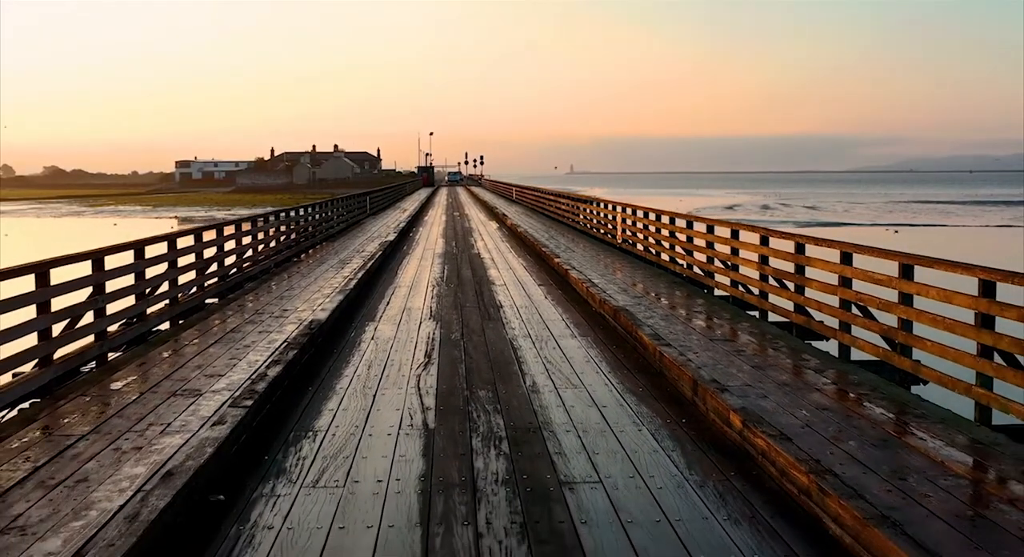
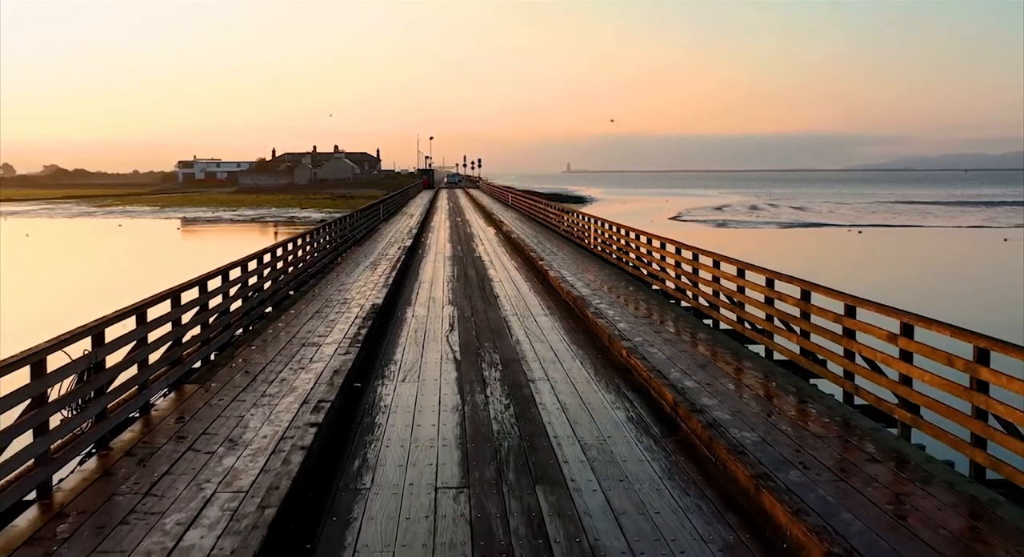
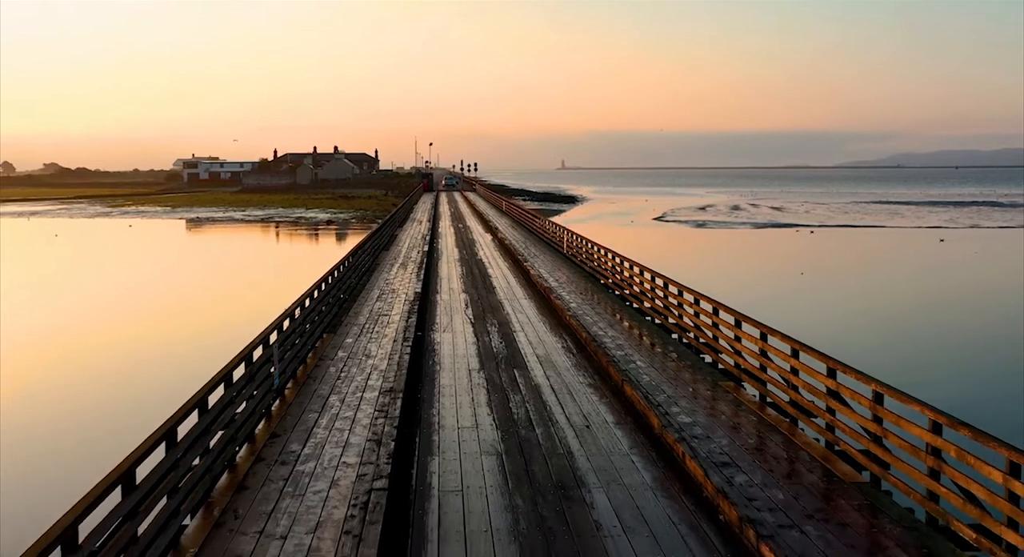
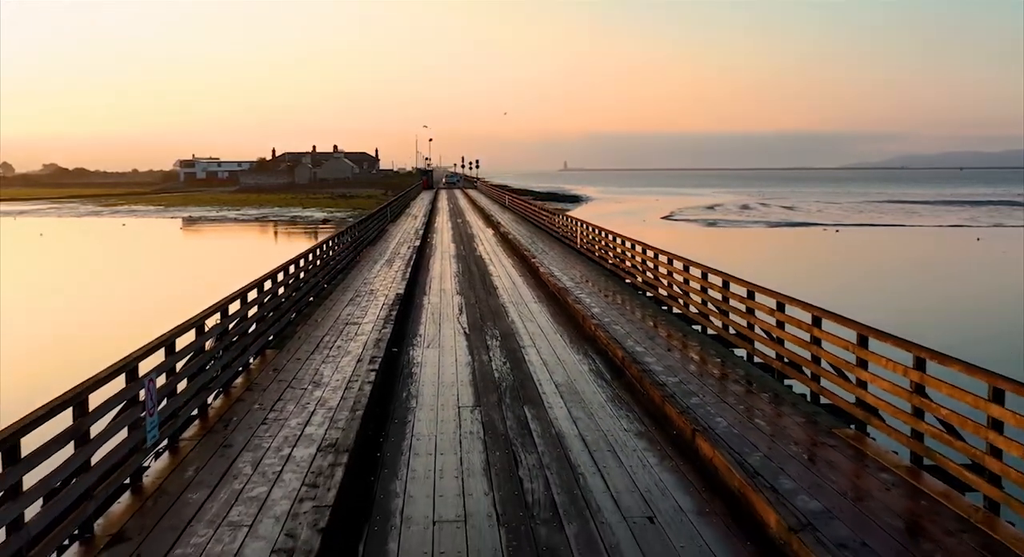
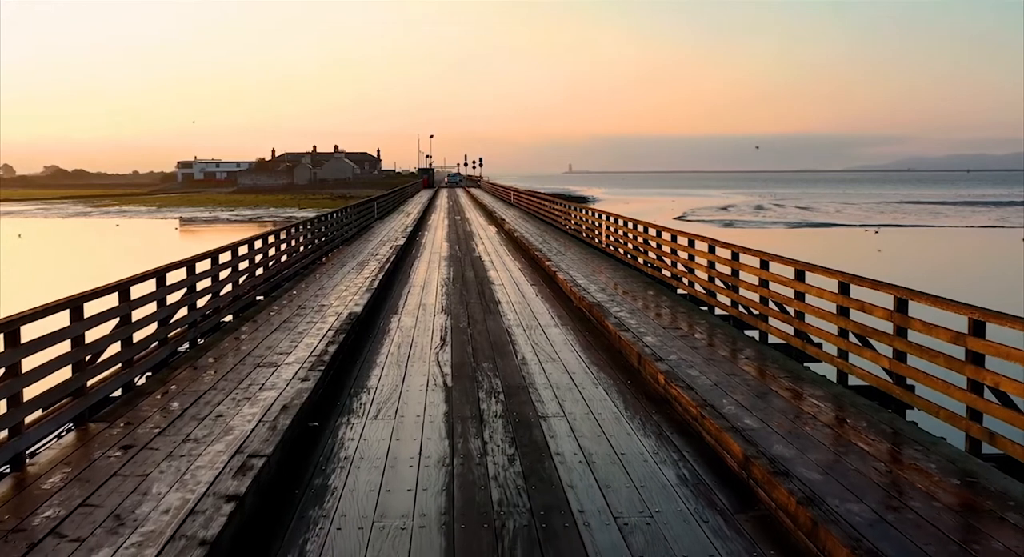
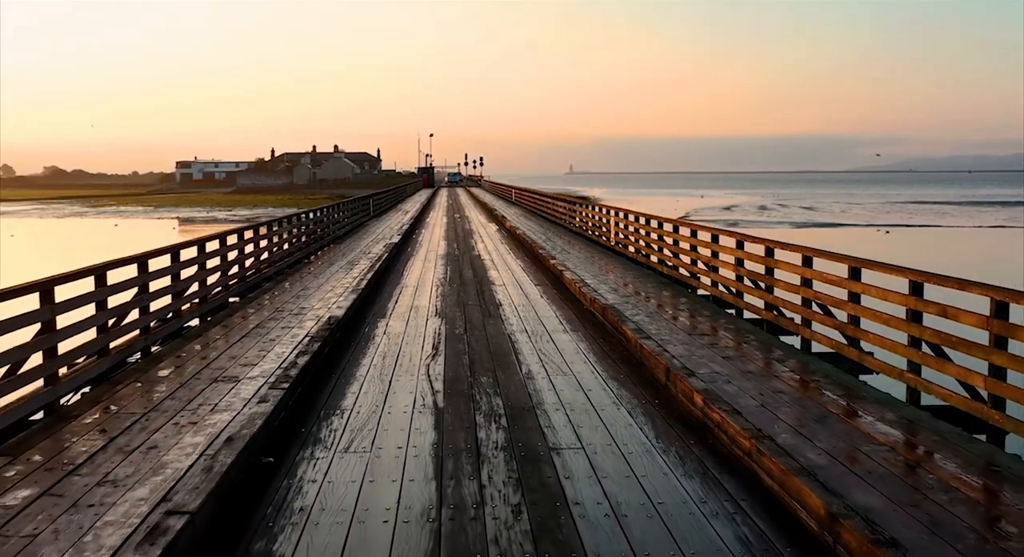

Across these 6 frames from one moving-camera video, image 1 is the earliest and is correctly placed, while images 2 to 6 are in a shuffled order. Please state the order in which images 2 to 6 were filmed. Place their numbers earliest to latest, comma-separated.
6, 5, 2, 4, 3
